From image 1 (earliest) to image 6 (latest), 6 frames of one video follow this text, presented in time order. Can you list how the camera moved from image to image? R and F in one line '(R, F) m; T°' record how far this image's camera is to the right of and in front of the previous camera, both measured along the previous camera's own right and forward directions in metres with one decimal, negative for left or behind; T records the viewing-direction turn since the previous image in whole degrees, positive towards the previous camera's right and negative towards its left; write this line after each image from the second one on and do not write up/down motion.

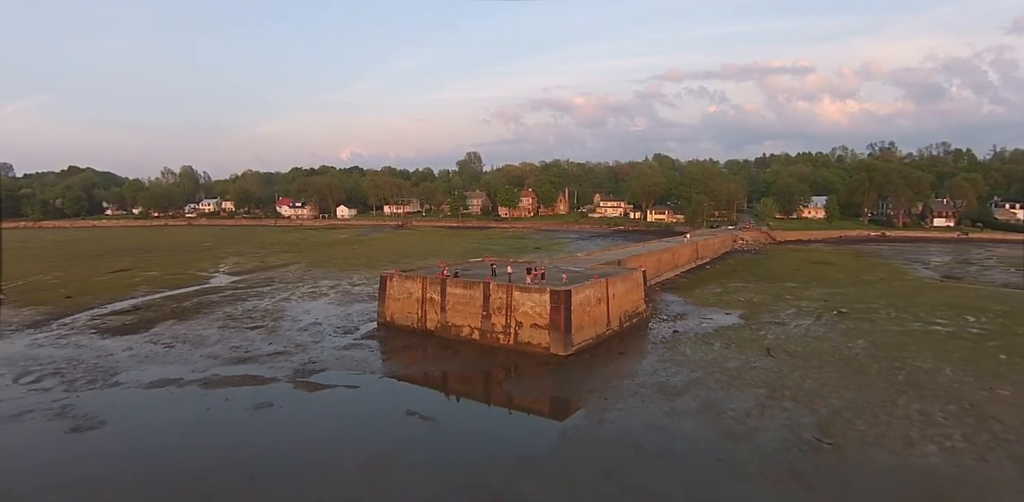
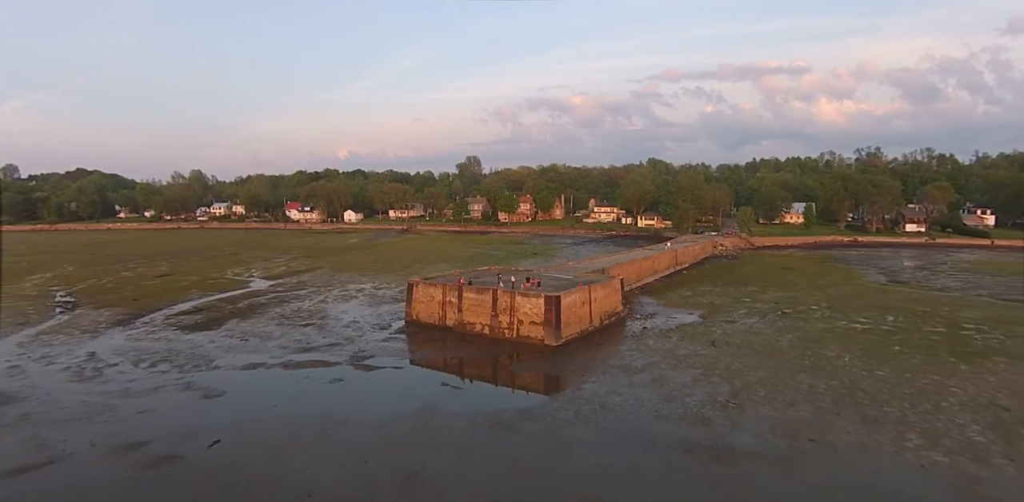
(-0.1, -3.0) m; 0°
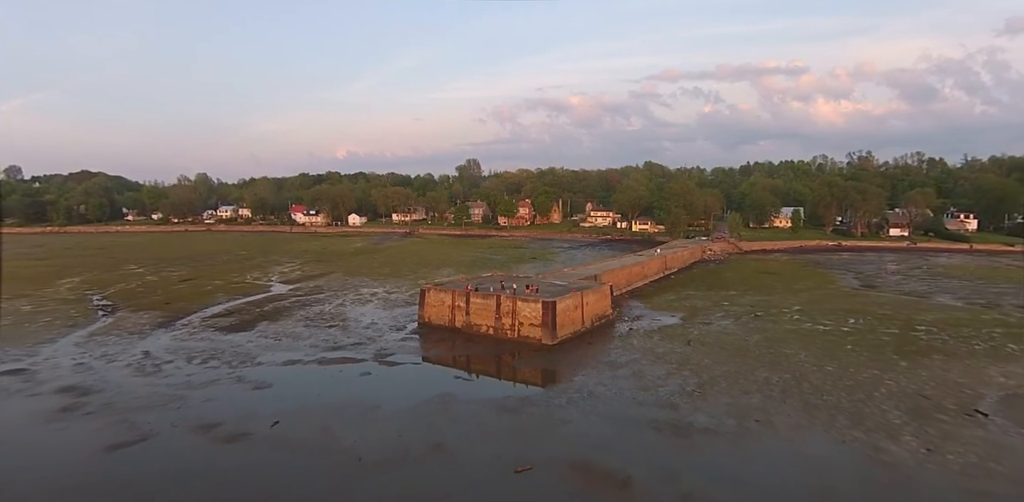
(-0.1, -1.9) m; 0°
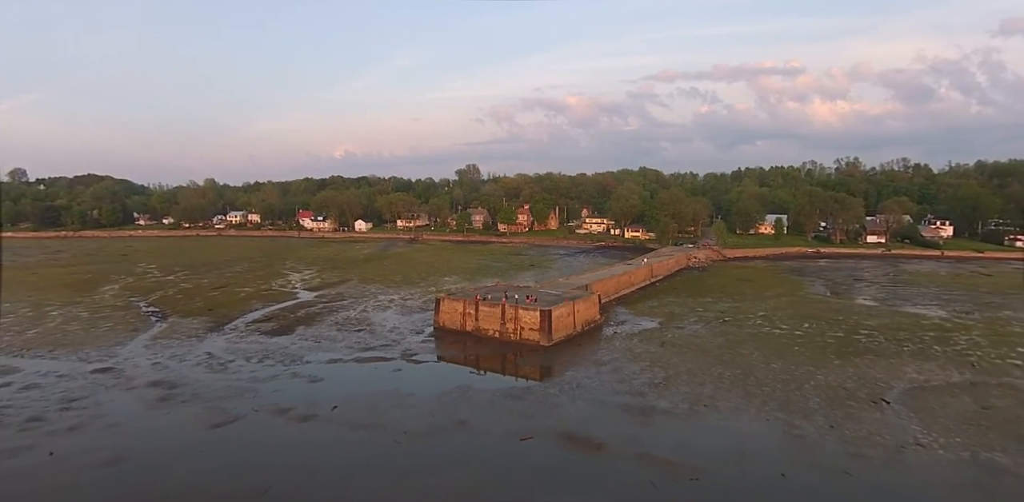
(-0.2, -3.0) m; 0°
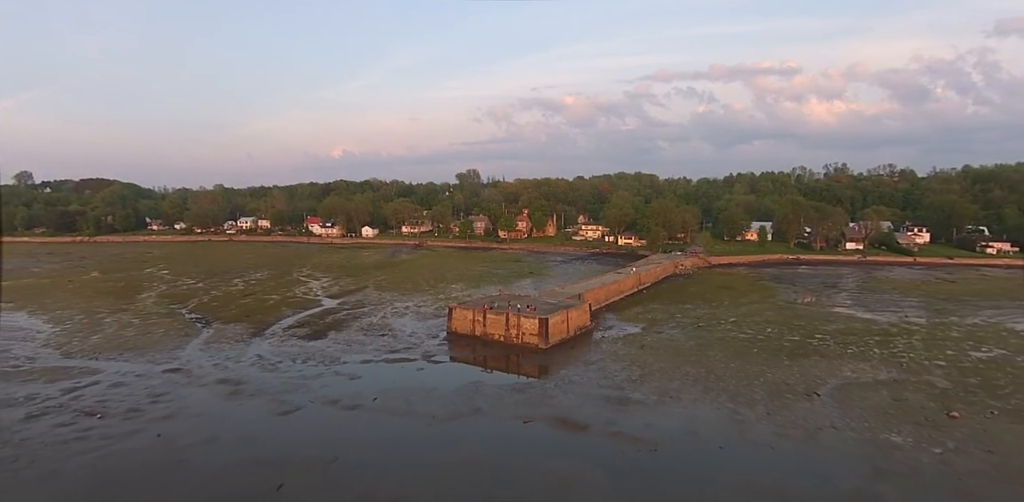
(-0.2, -3.3) m; 0°
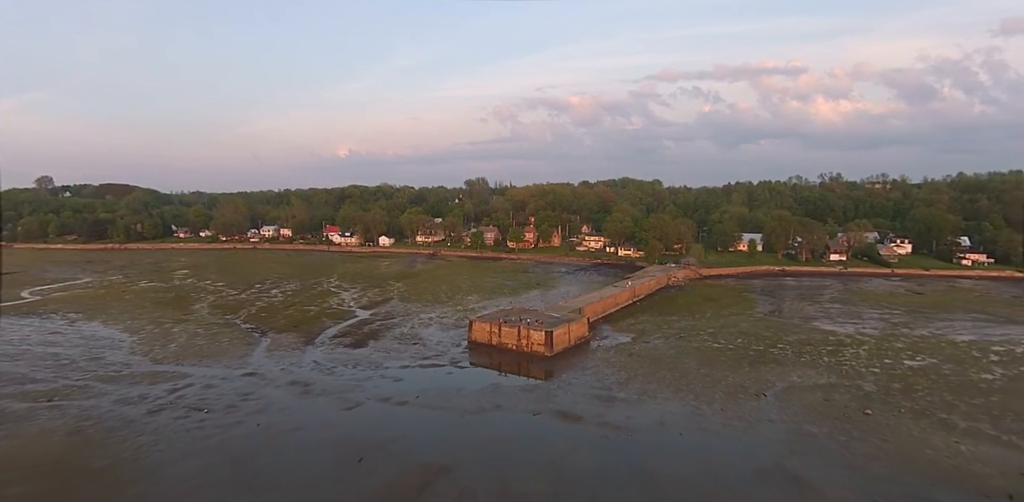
(-0.3, -4.6) m; -1°
